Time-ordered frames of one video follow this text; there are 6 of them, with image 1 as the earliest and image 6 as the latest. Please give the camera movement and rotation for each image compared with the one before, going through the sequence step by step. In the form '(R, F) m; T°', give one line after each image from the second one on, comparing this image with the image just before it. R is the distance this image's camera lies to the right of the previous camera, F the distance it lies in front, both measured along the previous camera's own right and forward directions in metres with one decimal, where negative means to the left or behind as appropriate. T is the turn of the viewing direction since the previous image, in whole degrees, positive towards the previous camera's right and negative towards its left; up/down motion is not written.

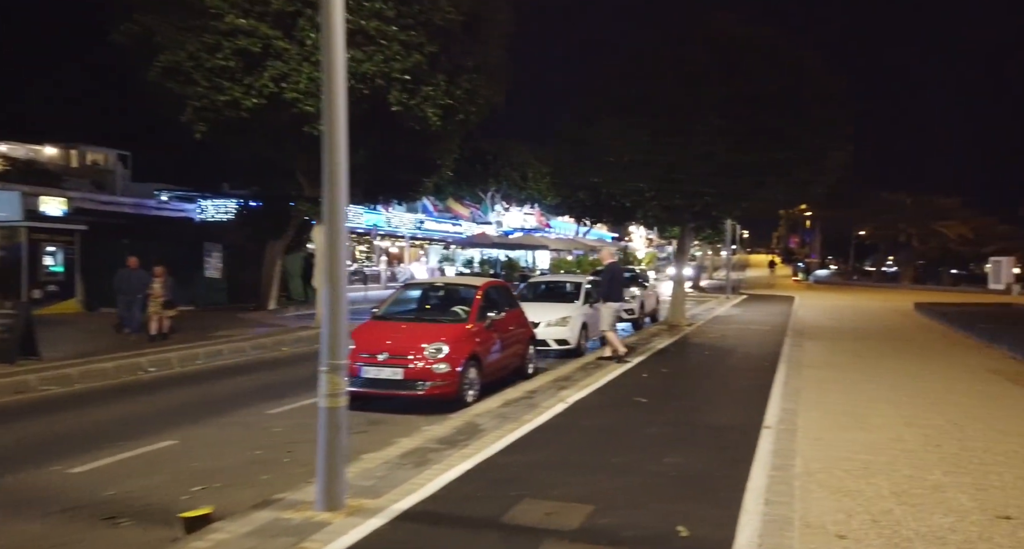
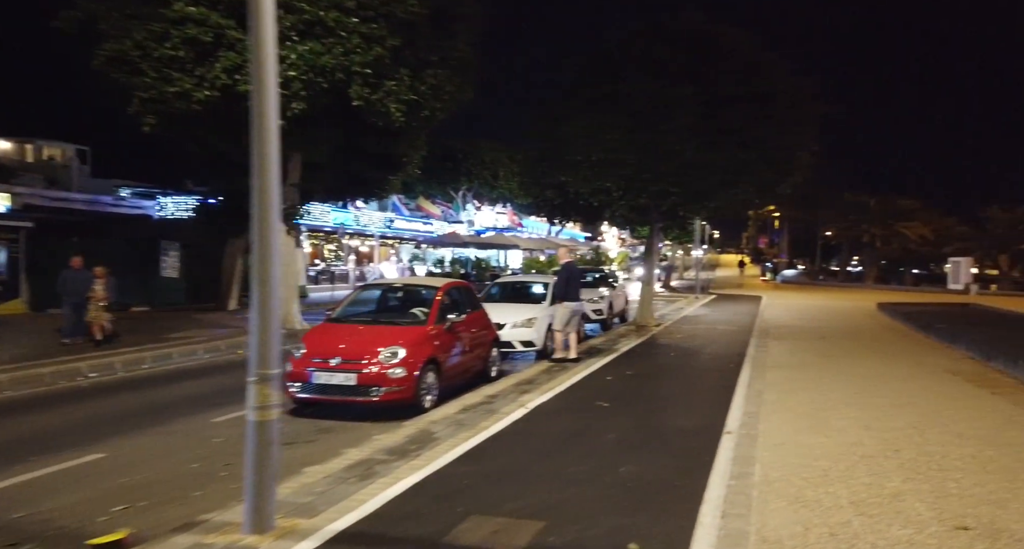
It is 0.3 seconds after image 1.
(+0.2, +0.2) m; +2°
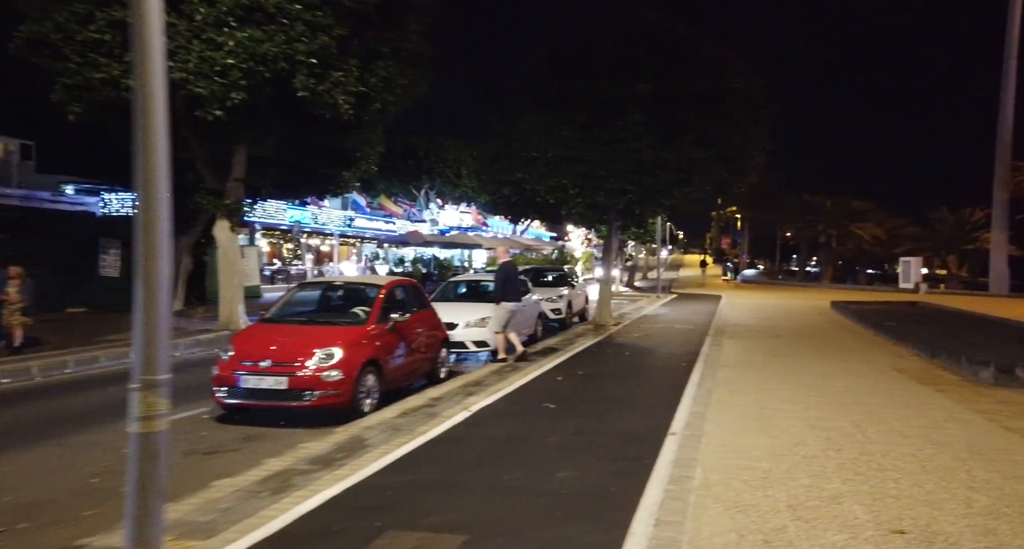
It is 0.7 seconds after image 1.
(+0.3, +0.3) m; +3°
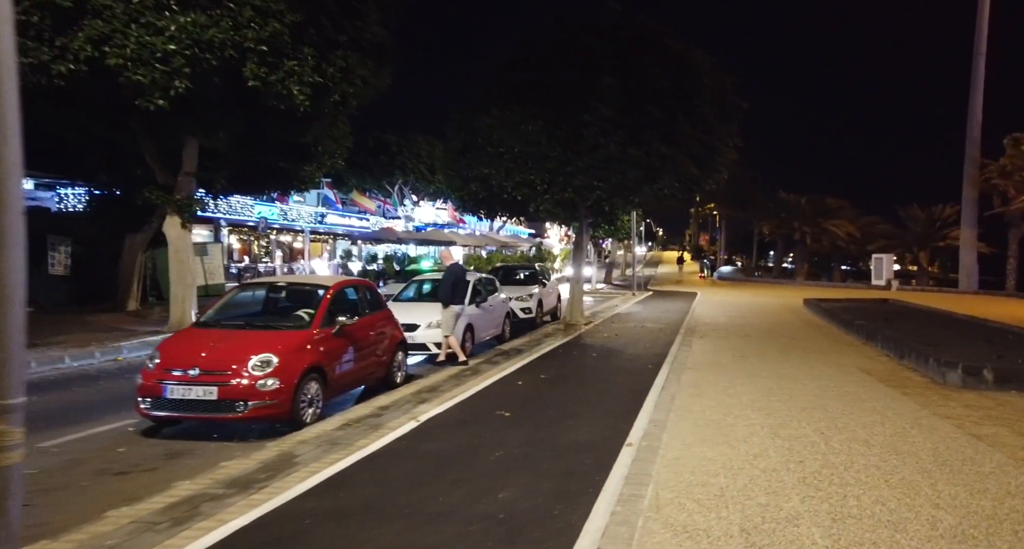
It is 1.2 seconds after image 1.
(+0.3, +0.4) m; +2°
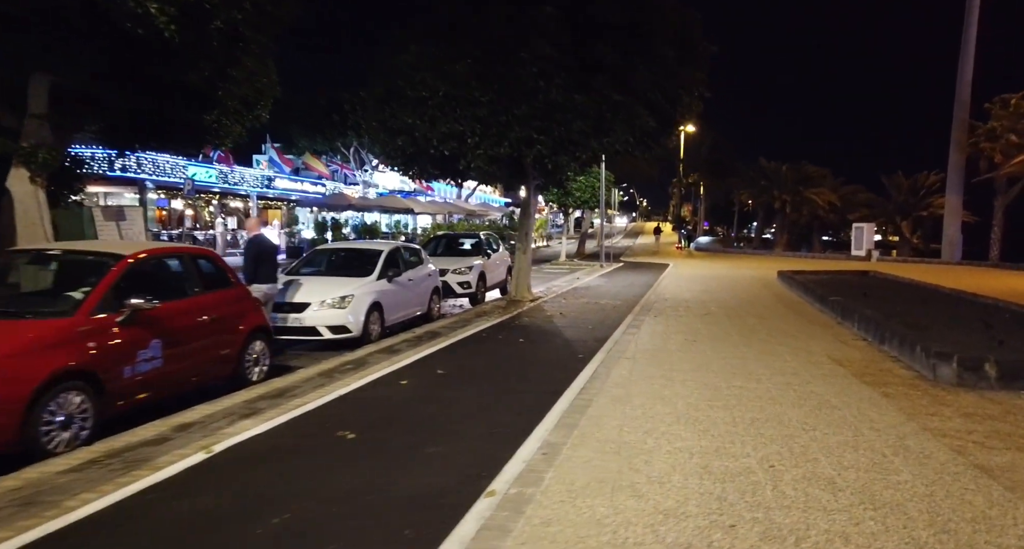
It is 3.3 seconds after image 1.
(+1.2, +2.0) m; +1°
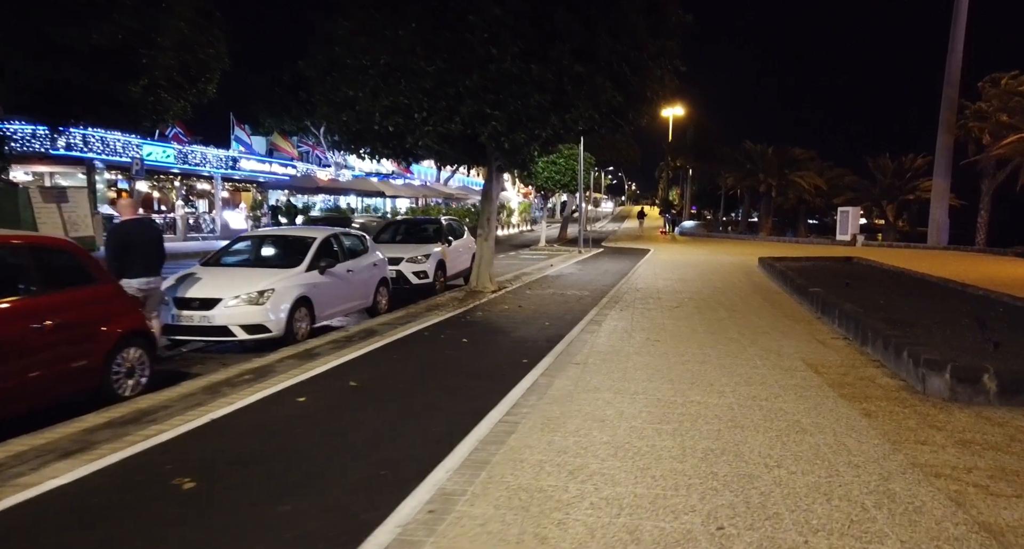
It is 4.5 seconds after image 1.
(+0.7, +1.2) m; +1°
